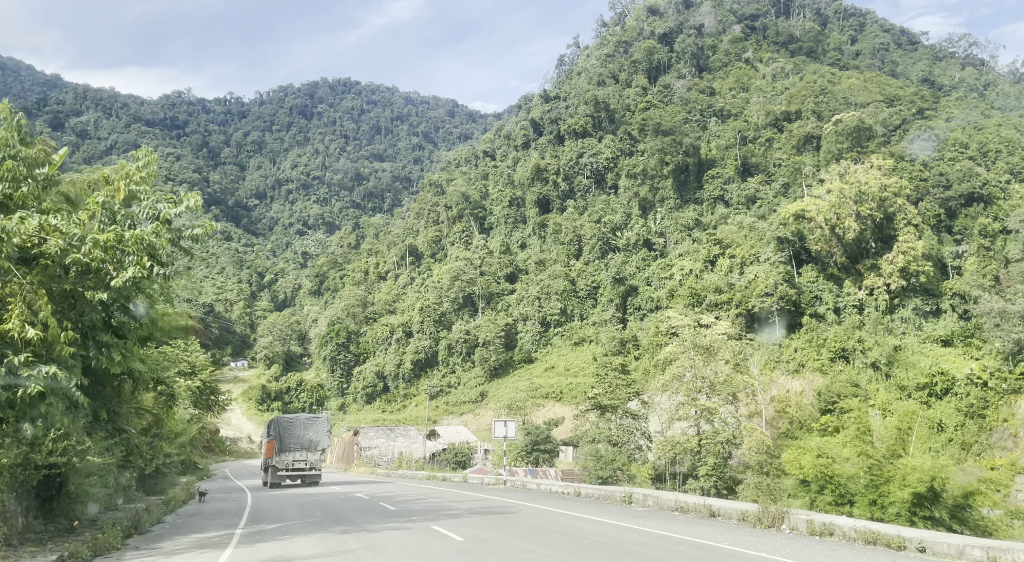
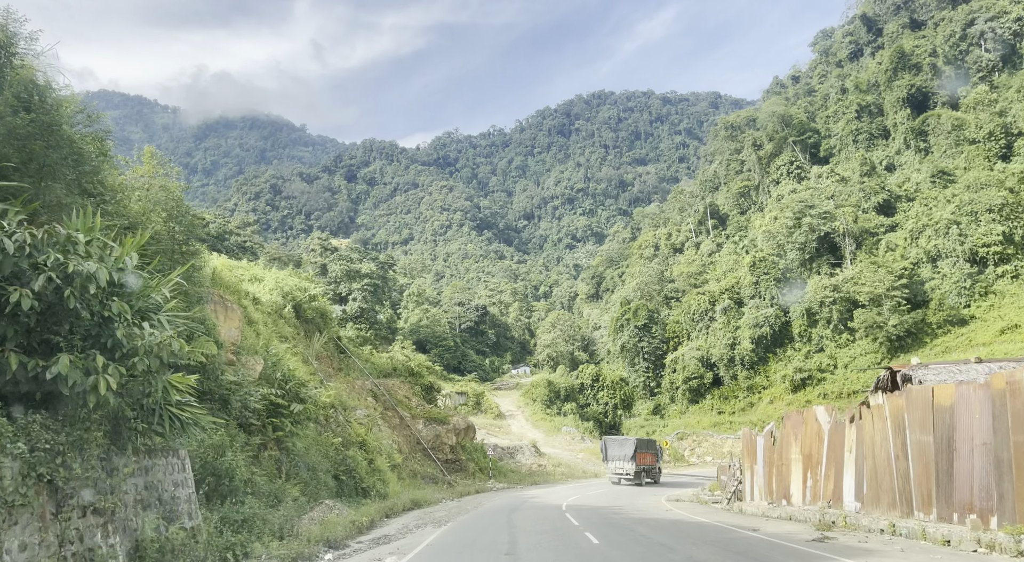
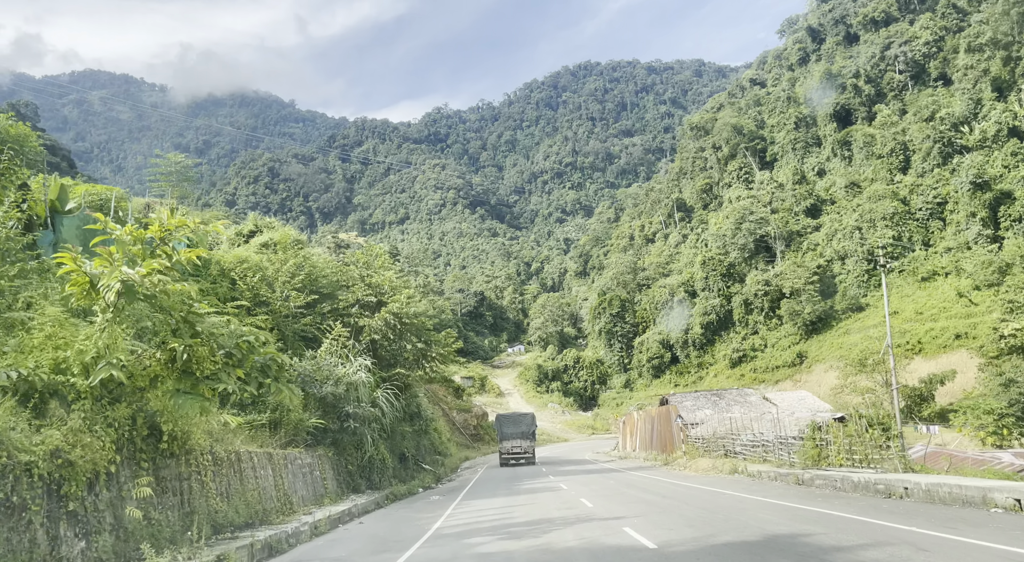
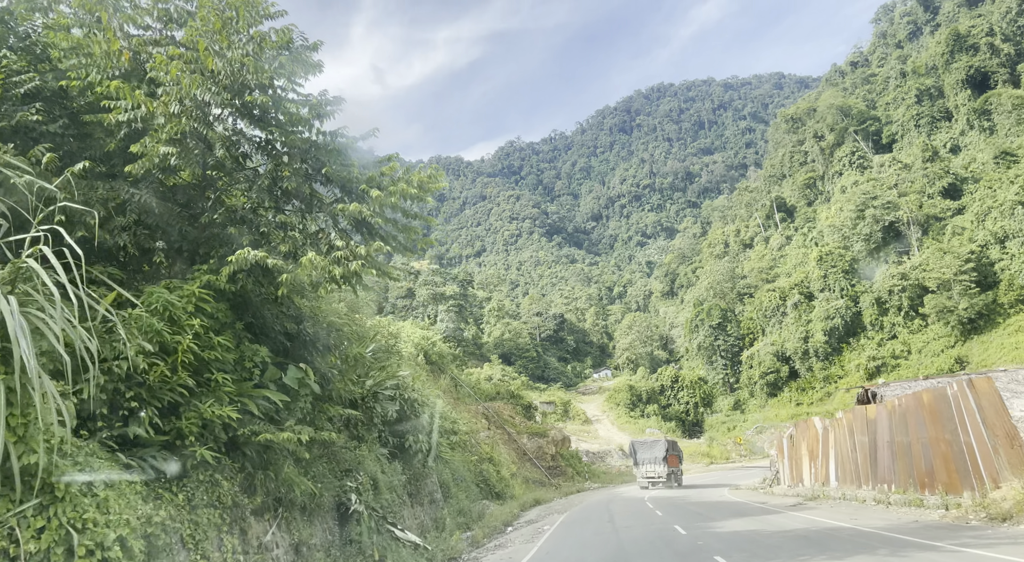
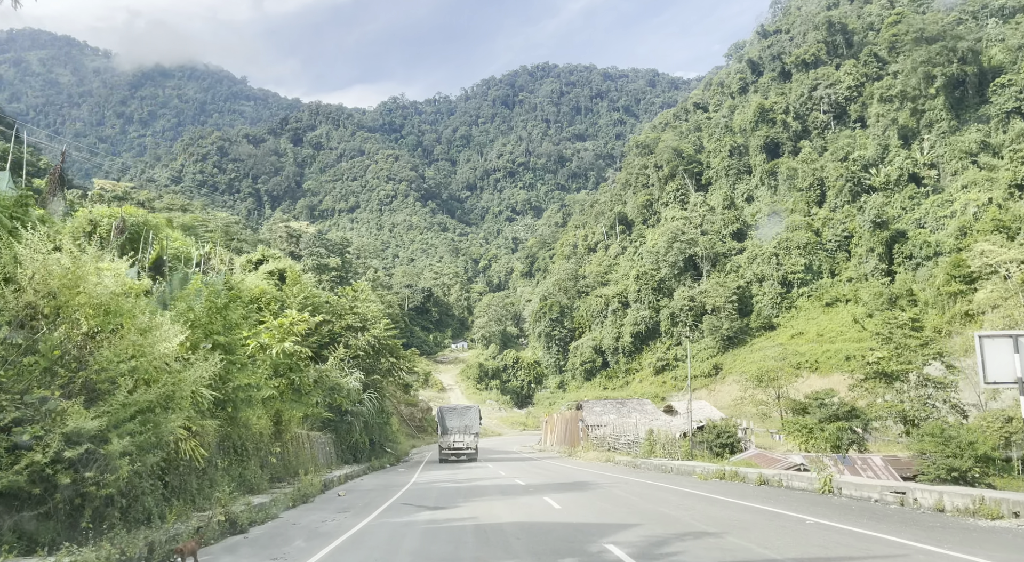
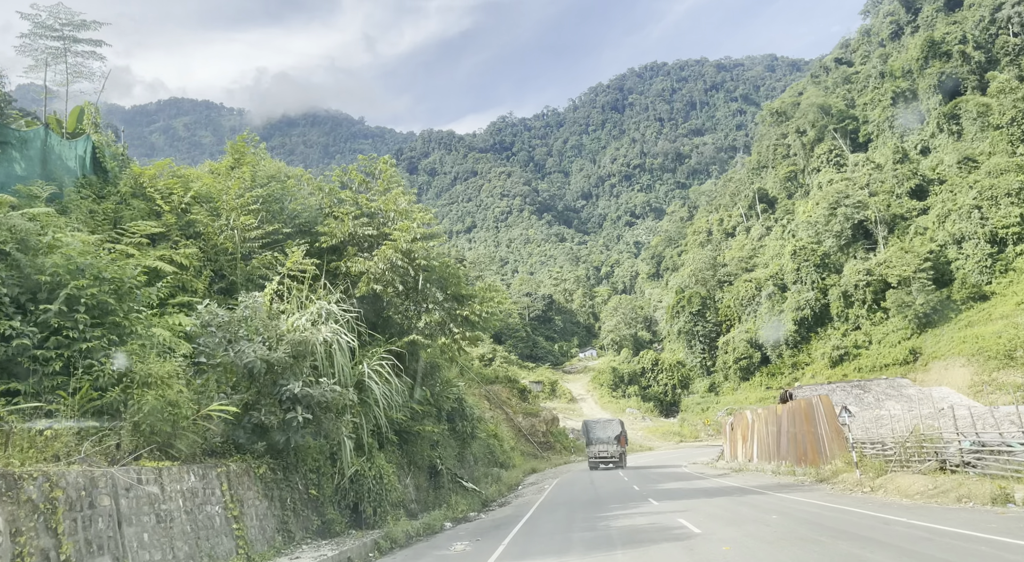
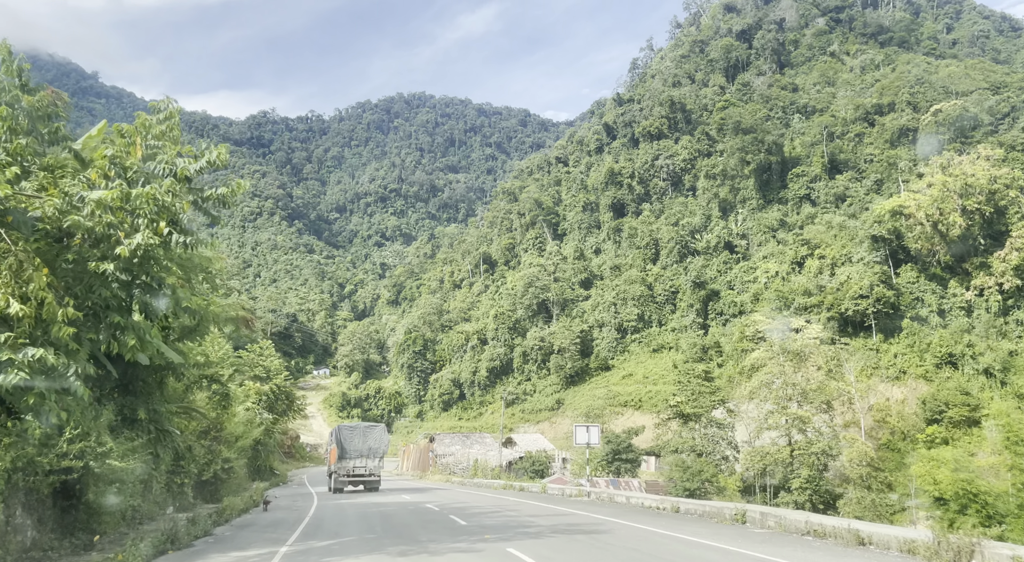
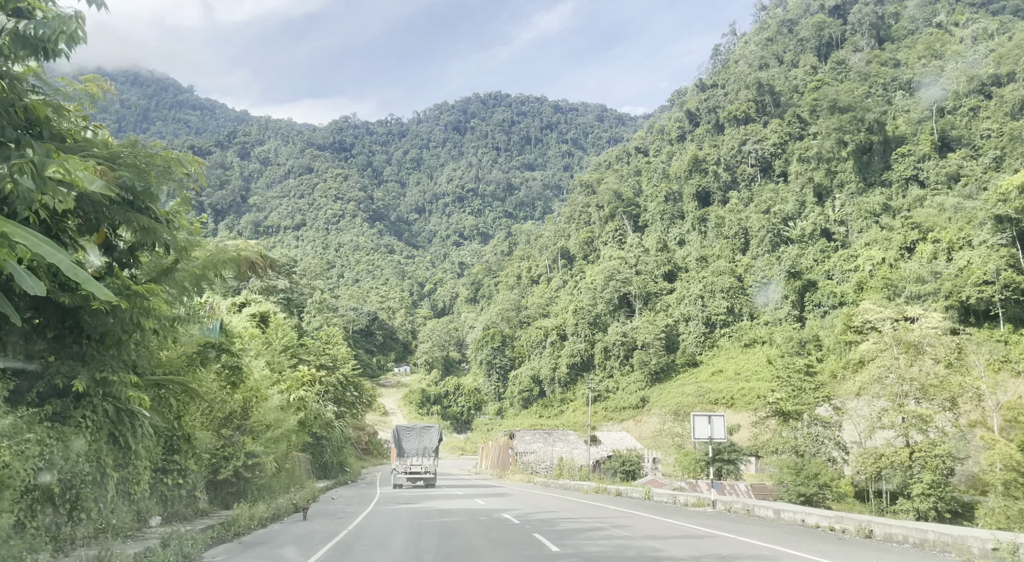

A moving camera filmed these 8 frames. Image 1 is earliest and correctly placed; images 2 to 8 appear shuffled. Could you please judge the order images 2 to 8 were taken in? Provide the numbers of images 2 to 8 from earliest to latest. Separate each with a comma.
7, 8, 5, 3, 6, 4, 2
